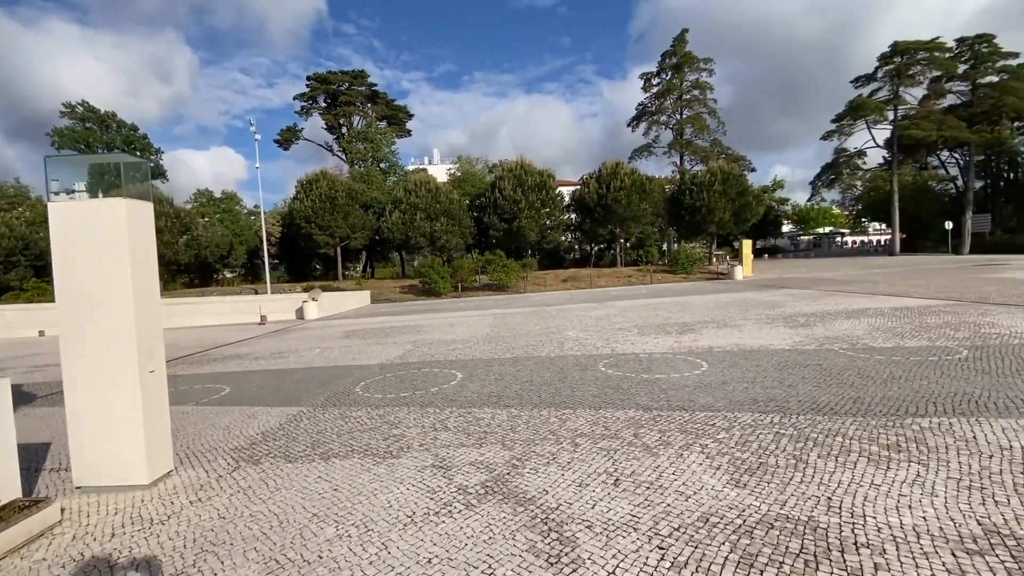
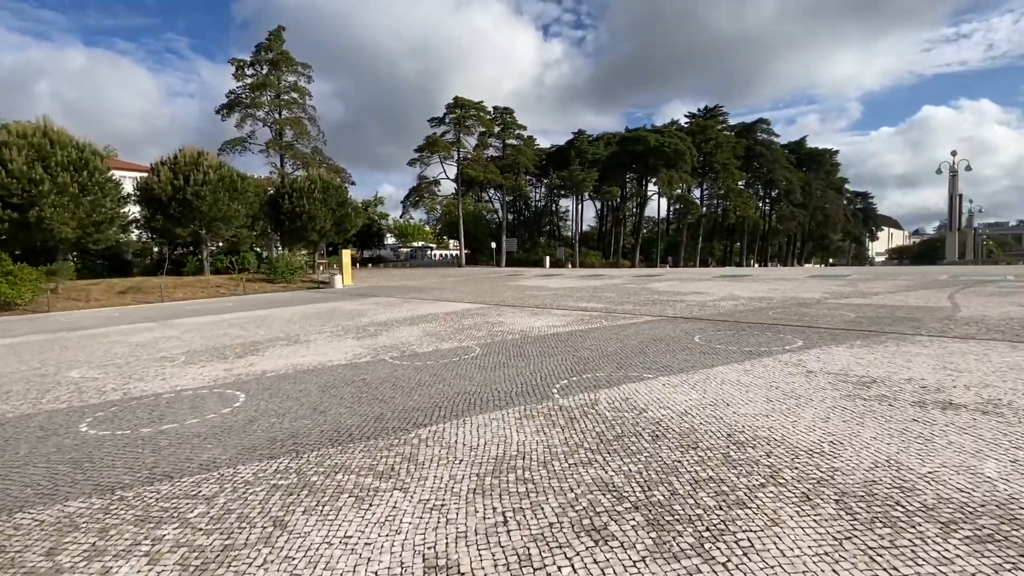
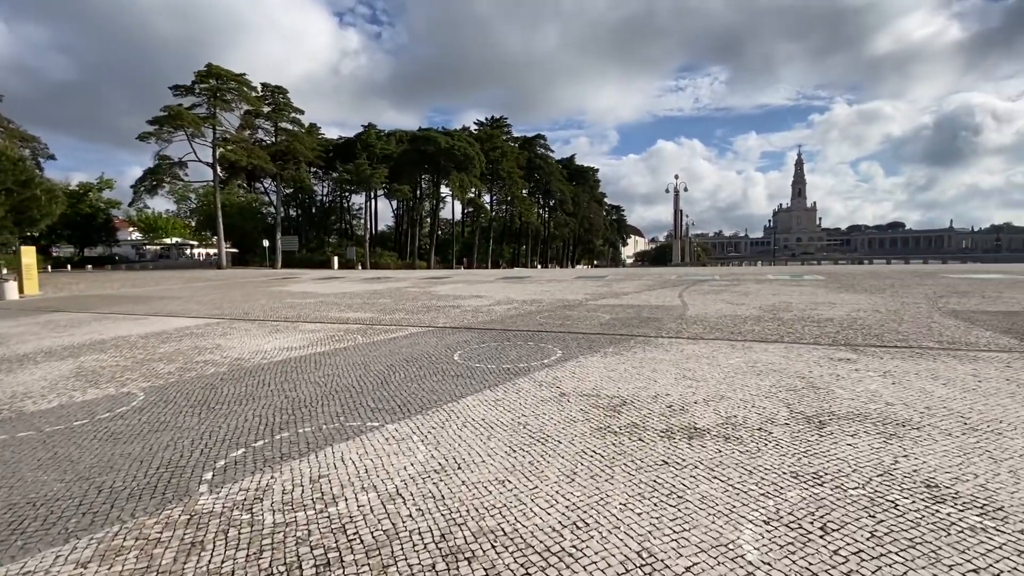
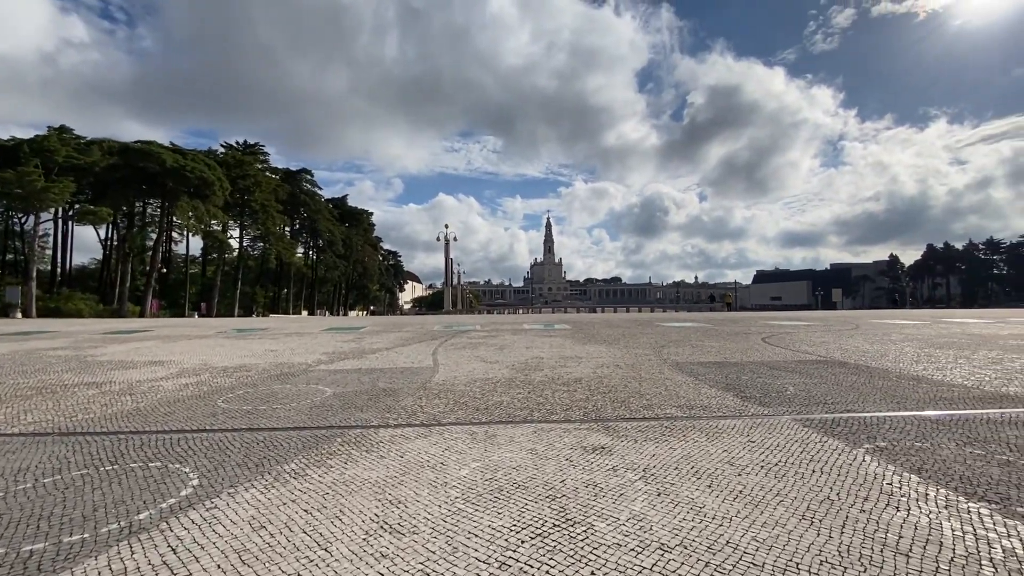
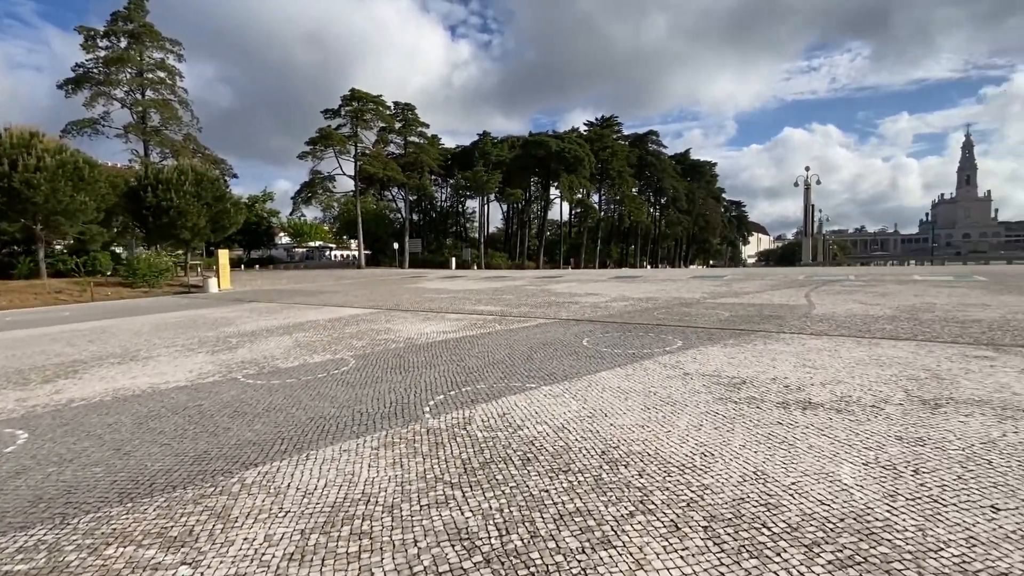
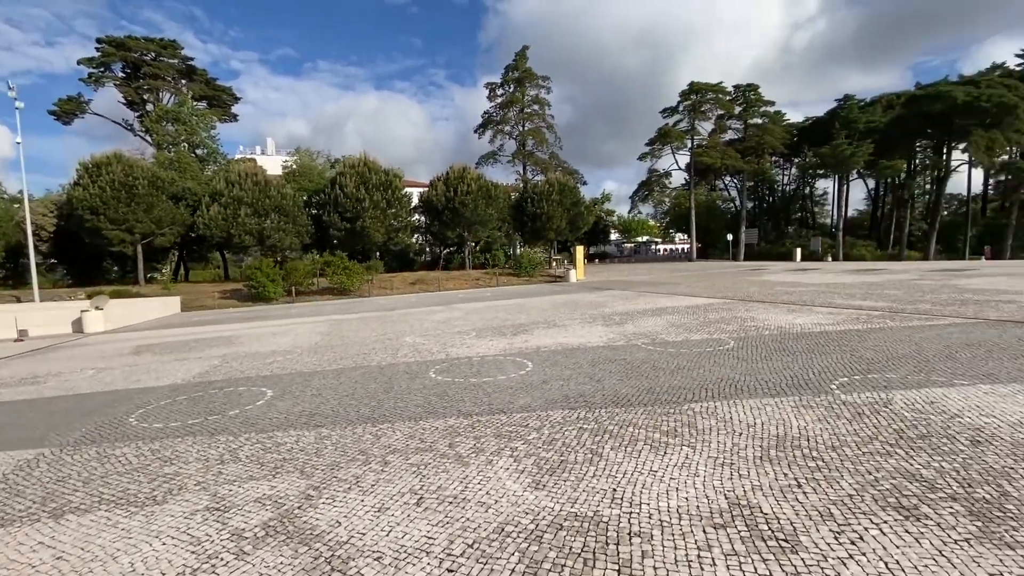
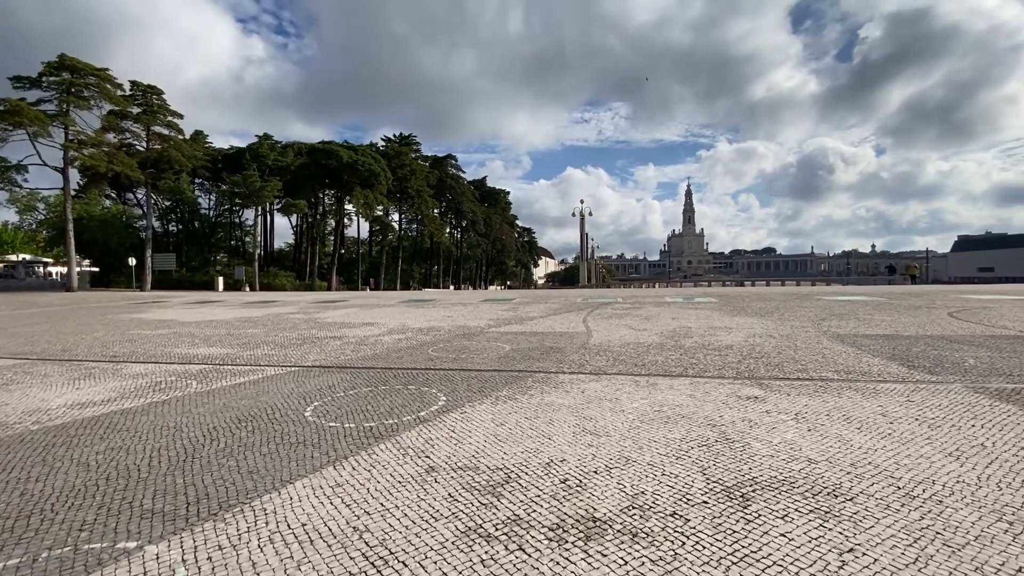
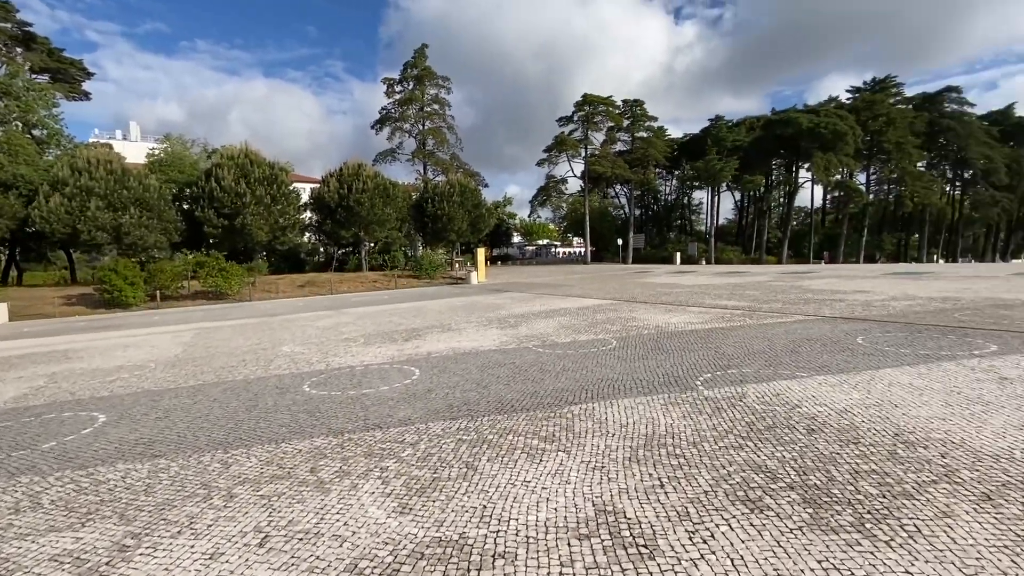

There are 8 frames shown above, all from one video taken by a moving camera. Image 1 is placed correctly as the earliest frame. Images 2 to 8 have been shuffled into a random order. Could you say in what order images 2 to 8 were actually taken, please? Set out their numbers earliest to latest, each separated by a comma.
6, 8, 2, 5, 3, 7, 4
